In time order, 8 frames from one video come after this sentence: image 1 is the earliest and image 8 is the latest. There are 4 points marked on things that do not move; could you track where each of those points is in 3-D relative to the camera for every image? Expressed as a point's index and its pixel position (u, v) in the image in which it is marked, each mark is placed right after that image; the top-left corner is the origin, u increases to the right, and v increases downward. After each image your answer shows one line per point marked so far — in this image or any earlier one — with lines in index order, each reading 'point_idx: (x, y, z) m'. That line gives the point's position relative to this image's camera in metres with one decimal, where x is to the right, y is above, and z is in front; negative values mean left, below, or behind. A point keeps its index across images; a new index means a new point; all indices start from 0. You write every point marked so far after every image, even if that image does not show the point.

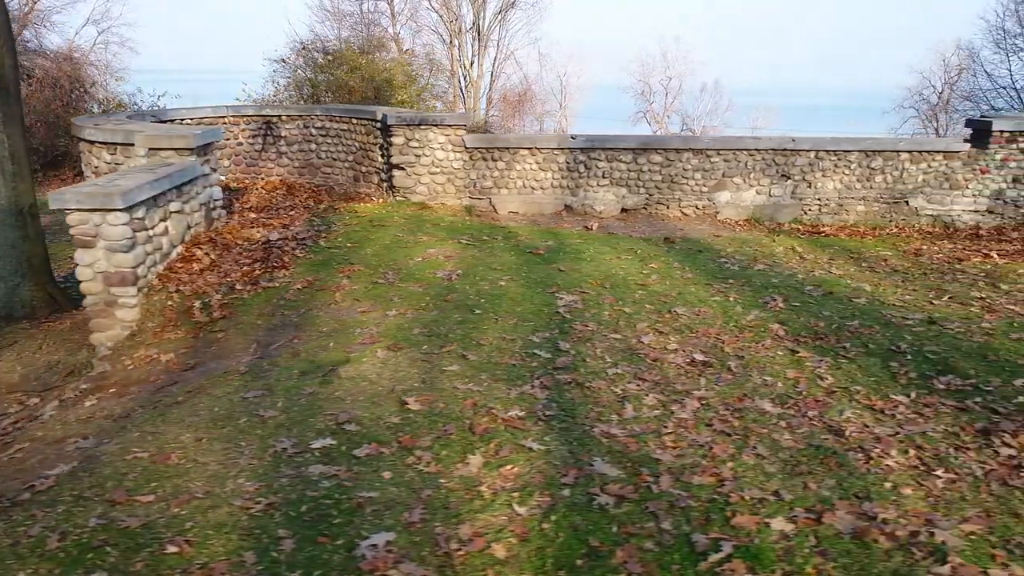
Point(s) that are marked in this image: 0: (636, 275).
0: (+1.2, +0.1, +8.0) m
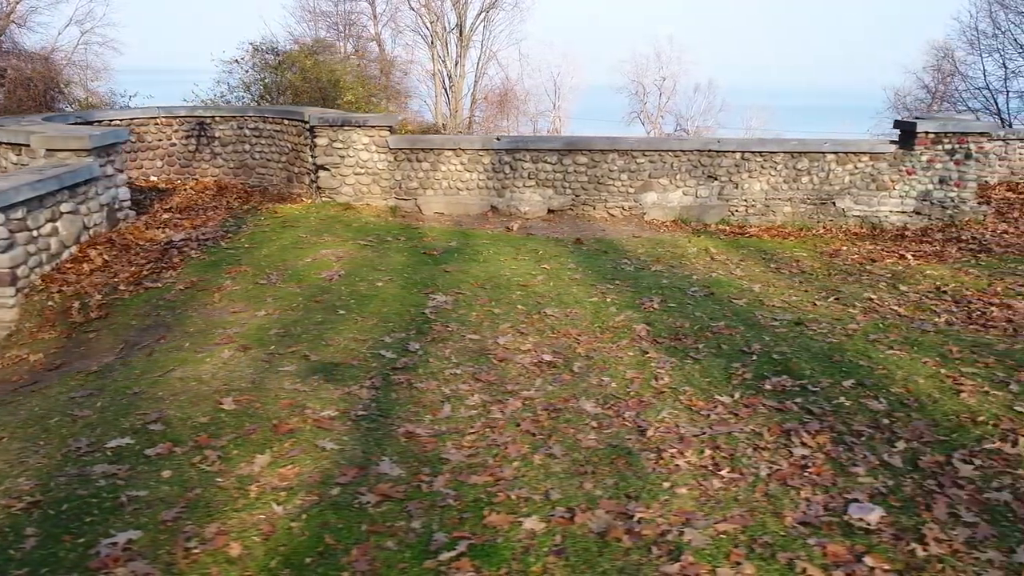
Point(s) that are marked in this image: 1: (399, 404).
0: (+0.1, +0.1, +8.0) m
1: (-0.7, -0.7, +5.0) m
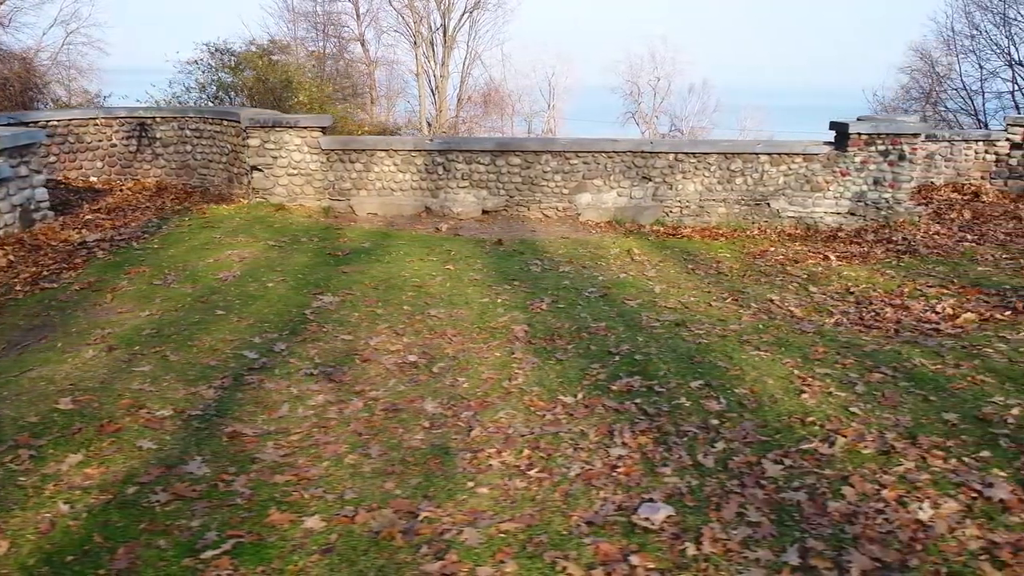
0: (-0.9, +0.1, +8.1) m
1: (-1.7, -0.7, +5.1) m
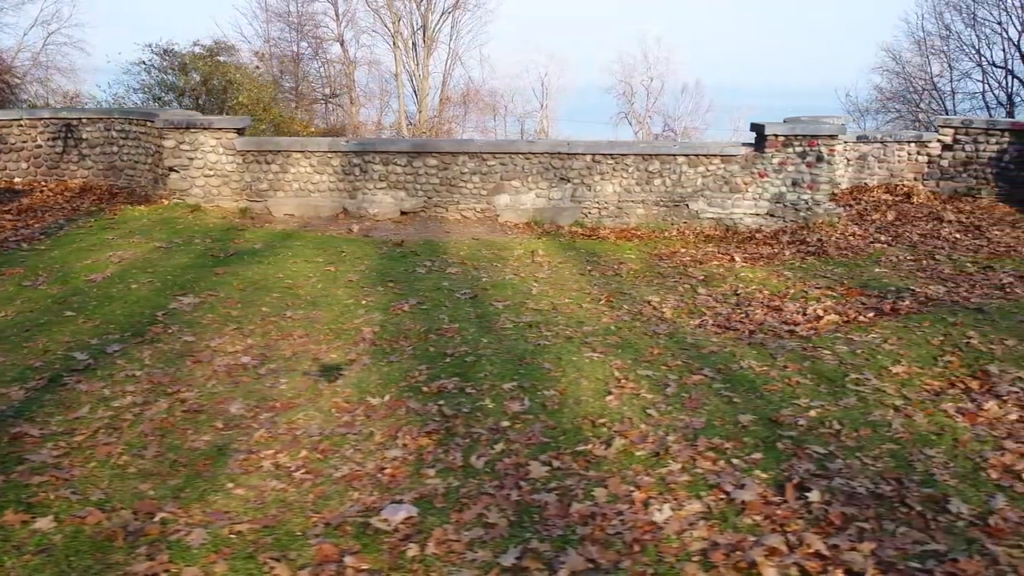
0: (-2.1, +0.1, +8.1) m
1: (-2.9, -0.7, +5.1) m
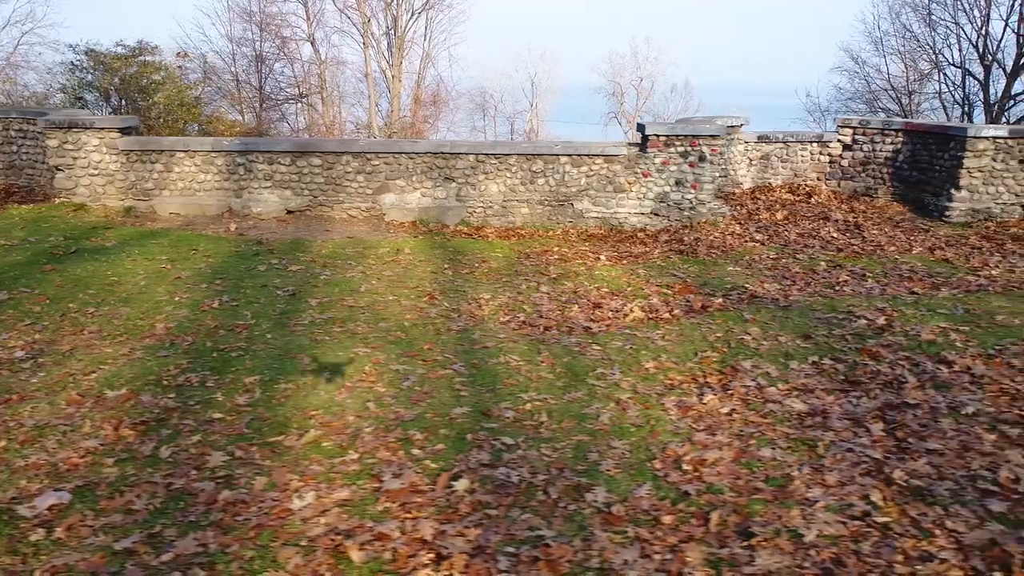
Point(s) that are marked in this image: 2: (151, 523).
0: (-3.9, +0.1, +8.3) m
1: (-4.7, -0.7, +5.3) m
2: (-1.7, -1.1, +3.9) m
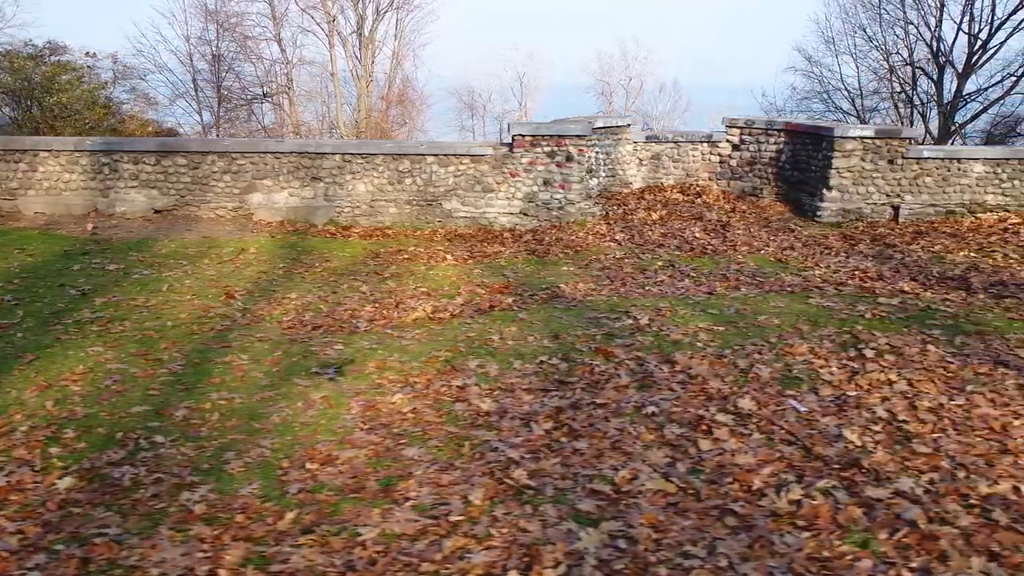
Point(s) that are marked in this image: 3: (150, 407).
0: (-6.0, +0.2, +8.3) m
1: (-6.8, -0.7, +5.3) m
2: (-3.8, -1.1, +4.0) m
3: (-2.3, -0.8, +5.3) m
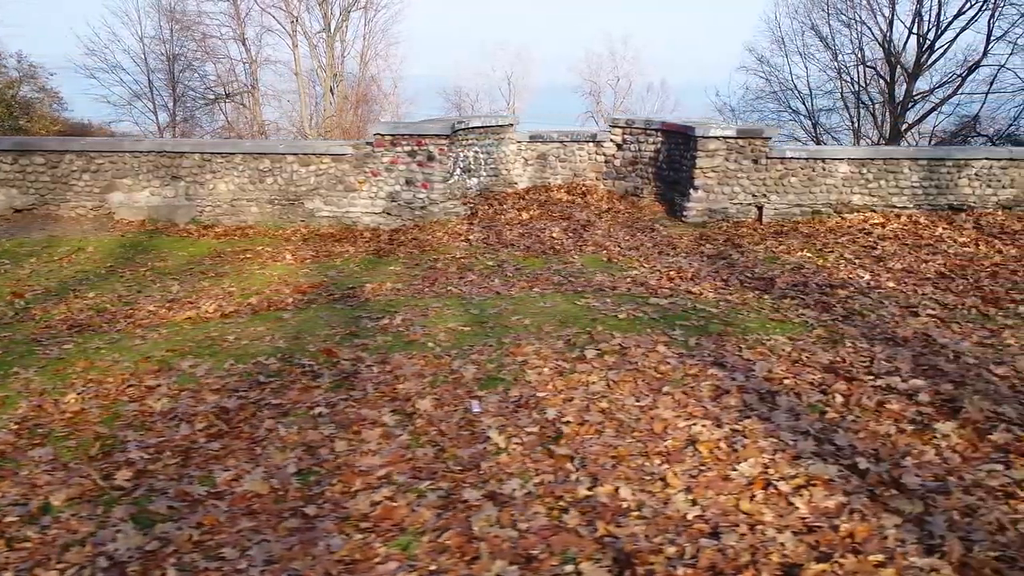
0: (-8.1, +0.2, +8.3) m
1: (-9.0, -0.7, +5.3) m
2: (-6.0, -1.1, +4.0) m
3: (-4.5, -0.8, +5.2) m
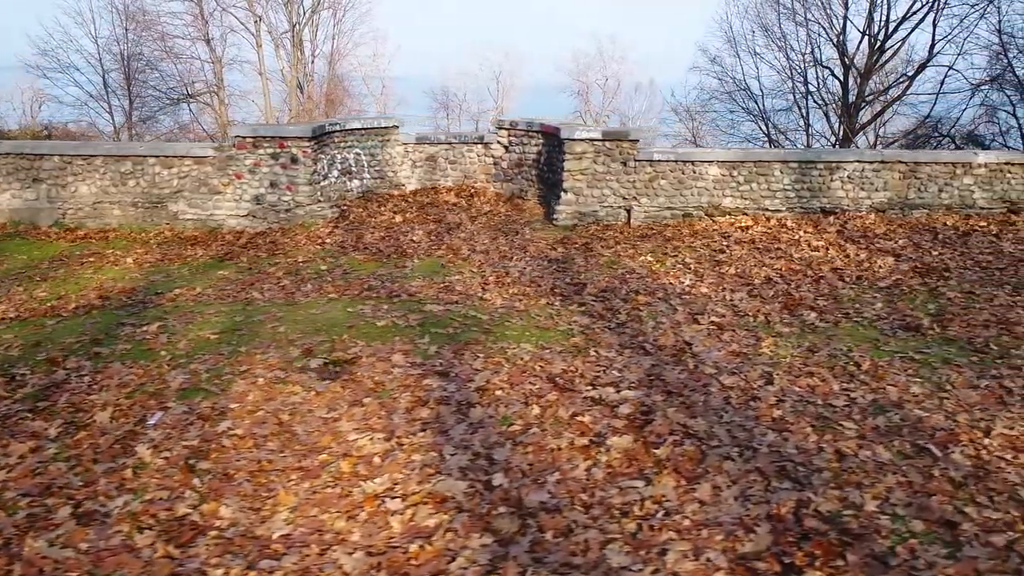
0: (-10.2, +0.1, +8.2) m
1: (-11.0, -0.7, +5.2) m
2: (-8.1, -1.2, +3.8) m
3: (-6.6, -0.8, +5.1) m
